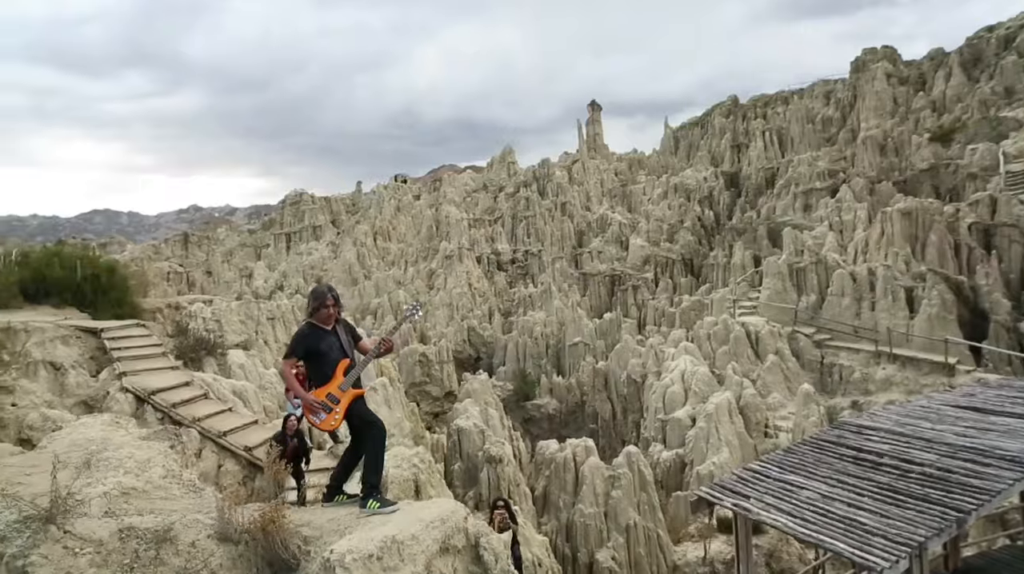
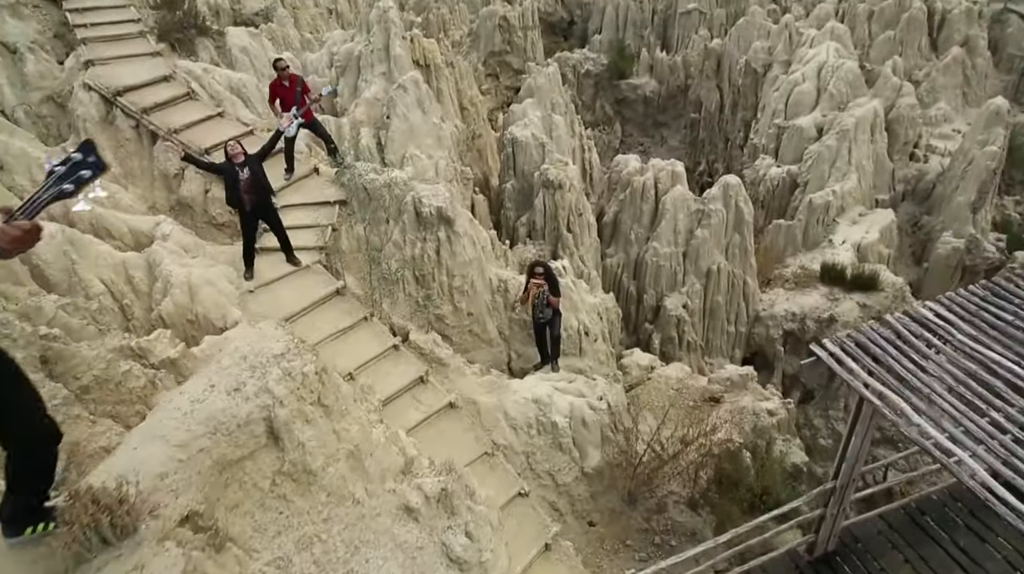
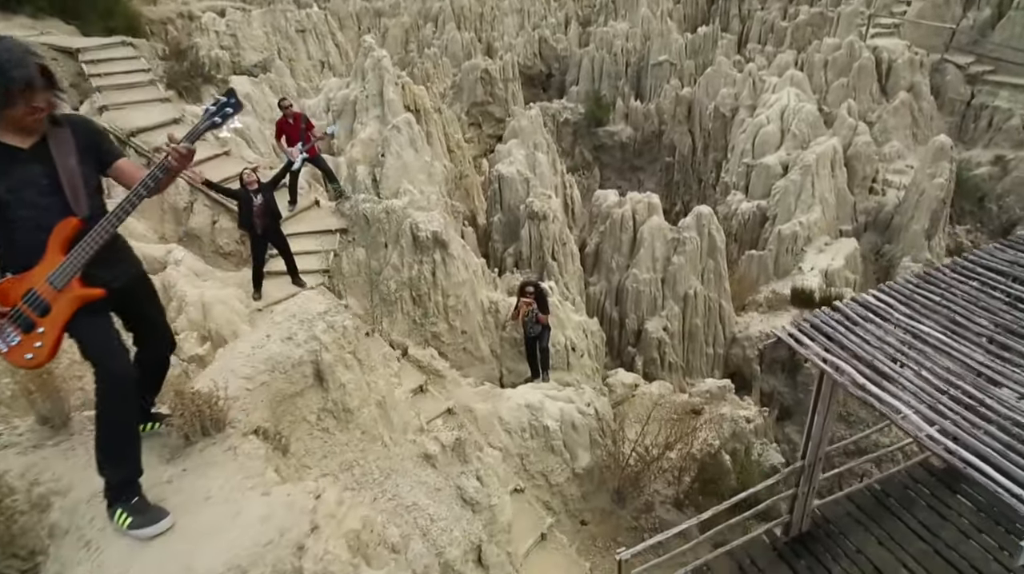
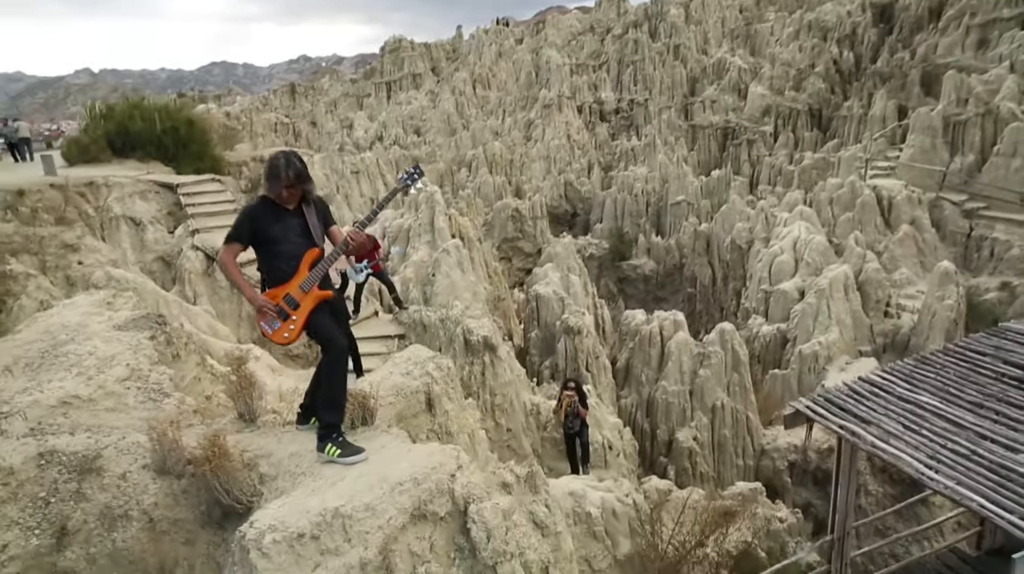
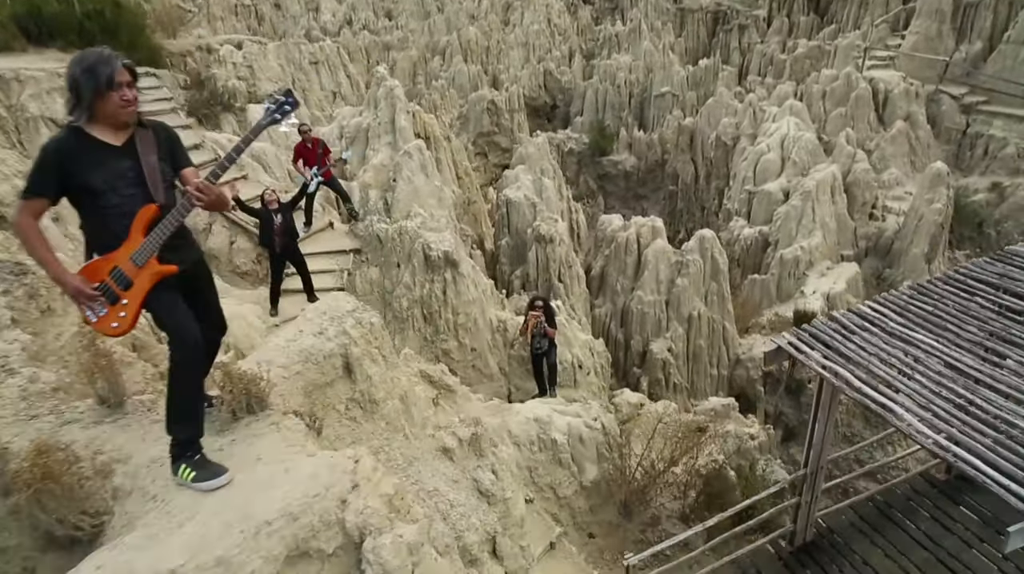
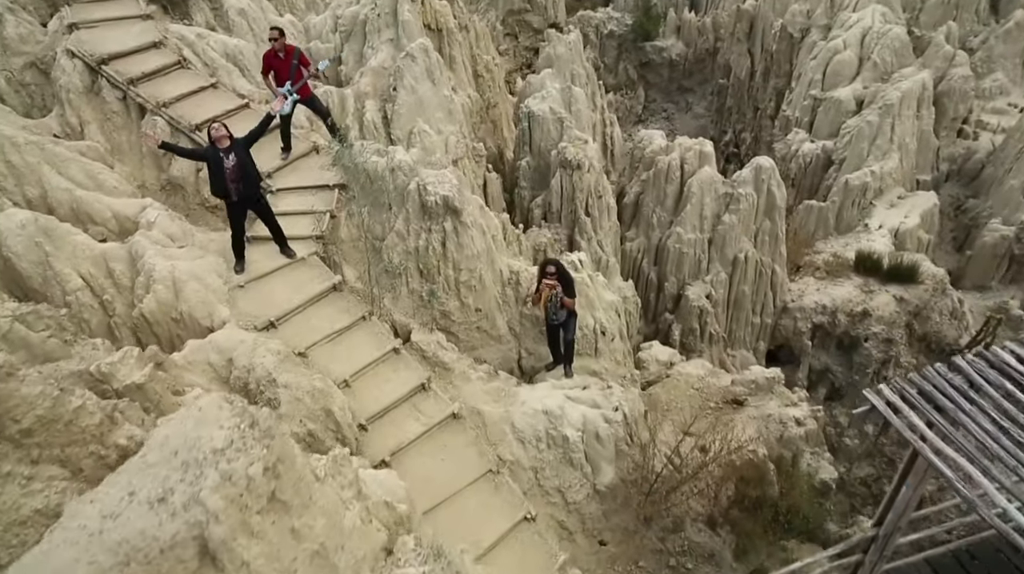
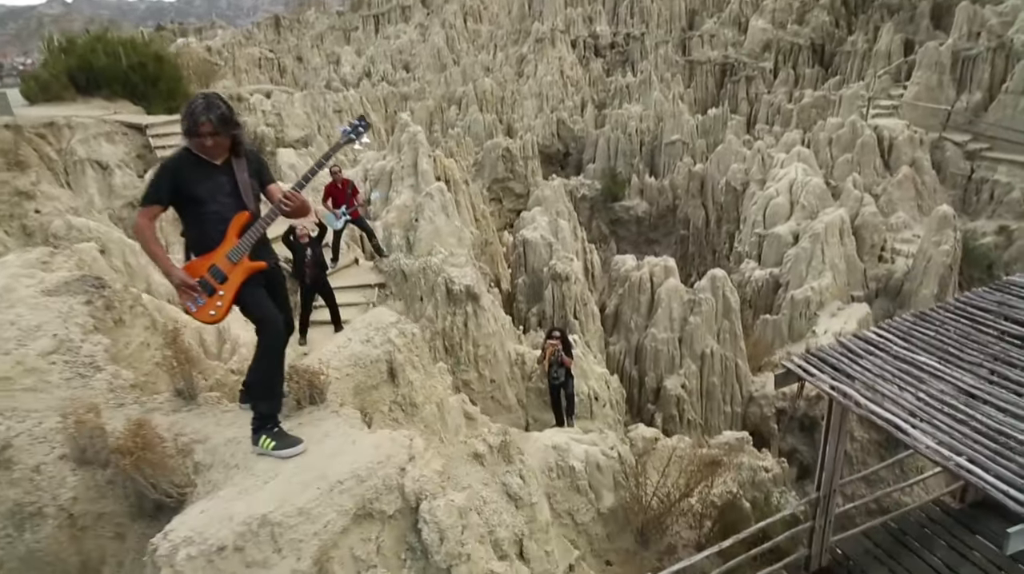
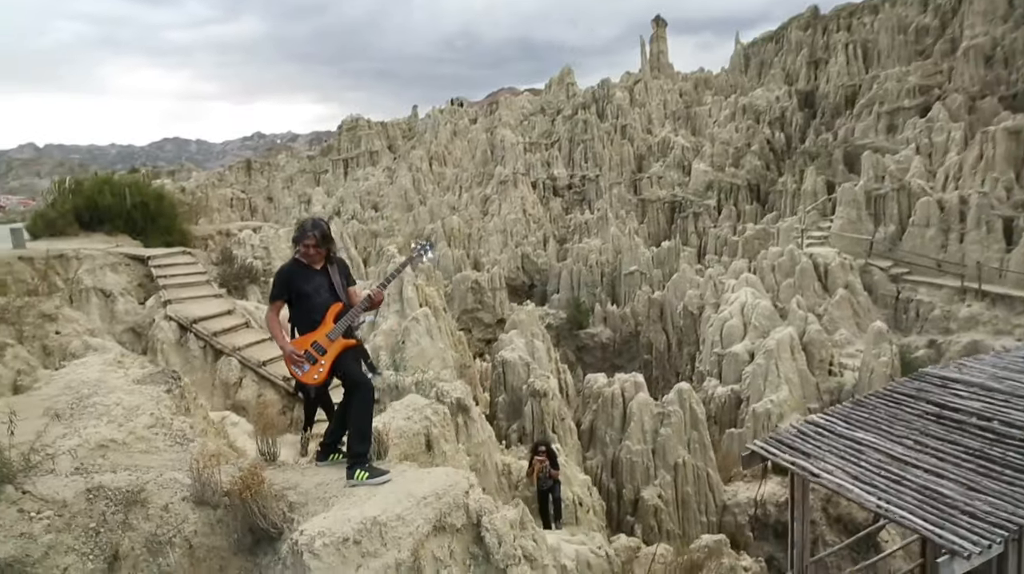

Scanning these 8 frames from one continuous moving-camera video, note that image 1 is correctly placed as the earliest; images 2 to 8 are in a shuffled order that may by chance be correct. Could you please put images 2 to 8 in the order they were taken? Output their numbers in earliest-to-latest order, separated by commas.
8, 4, 7, 5, 3, 2, 6
